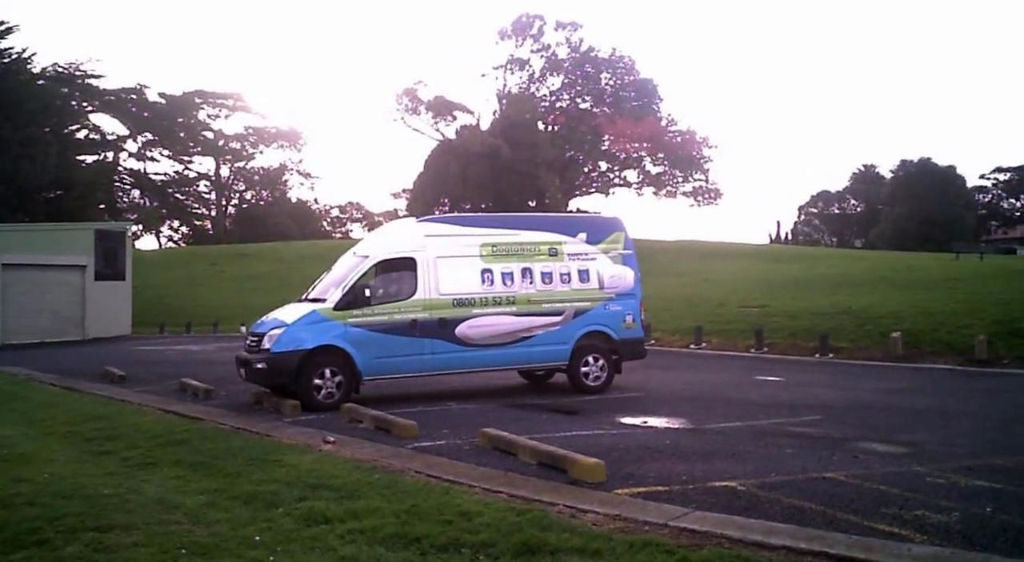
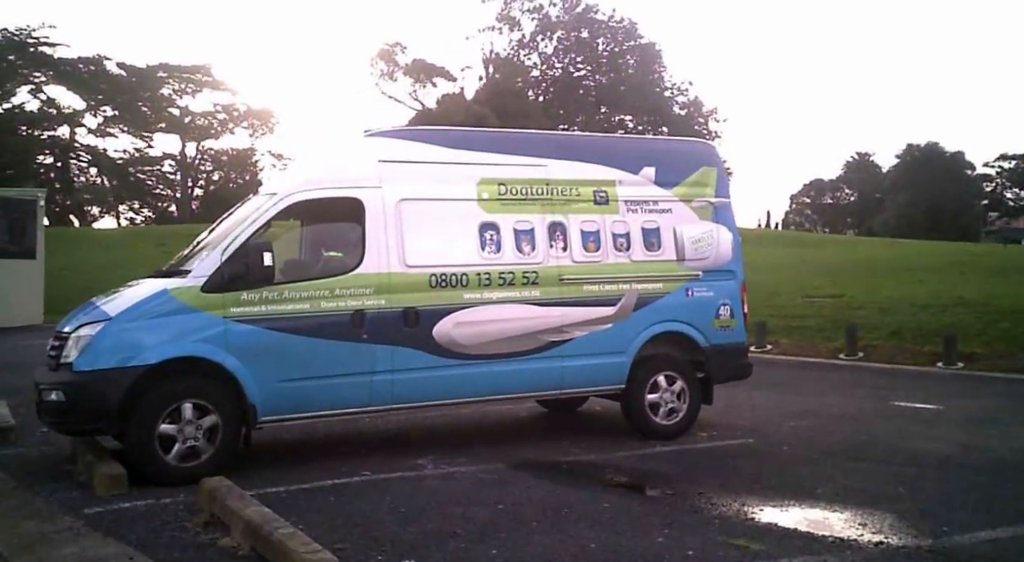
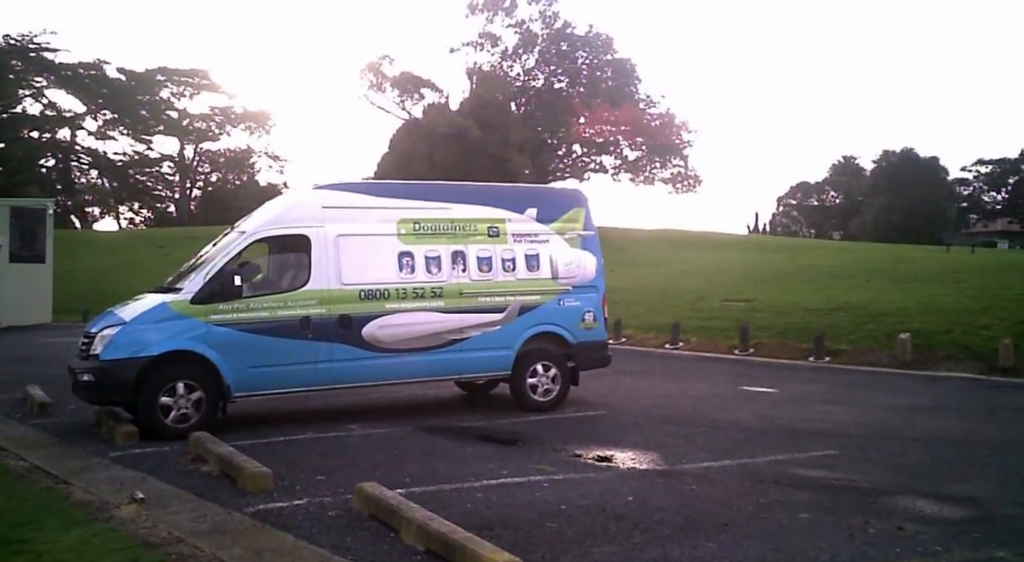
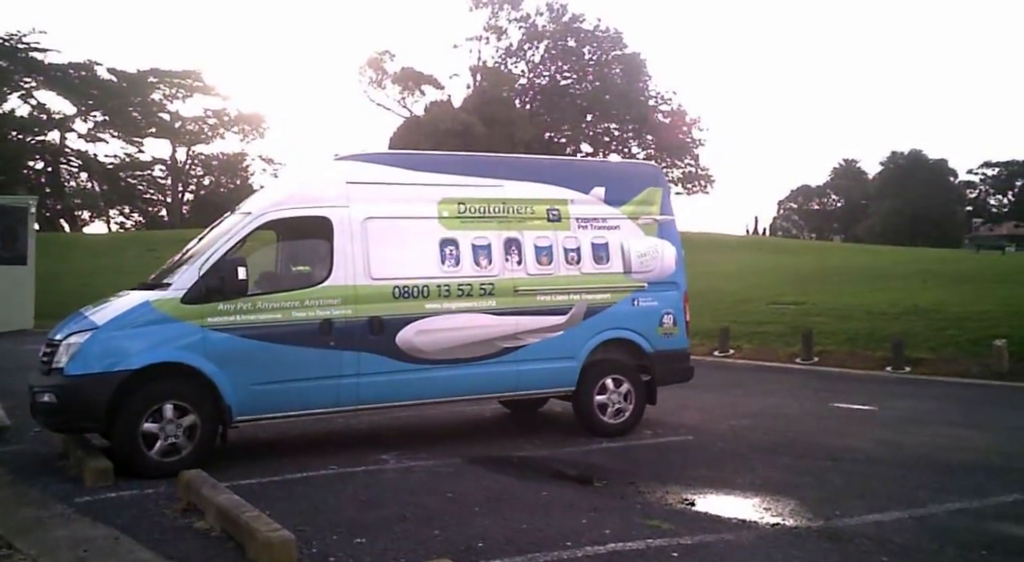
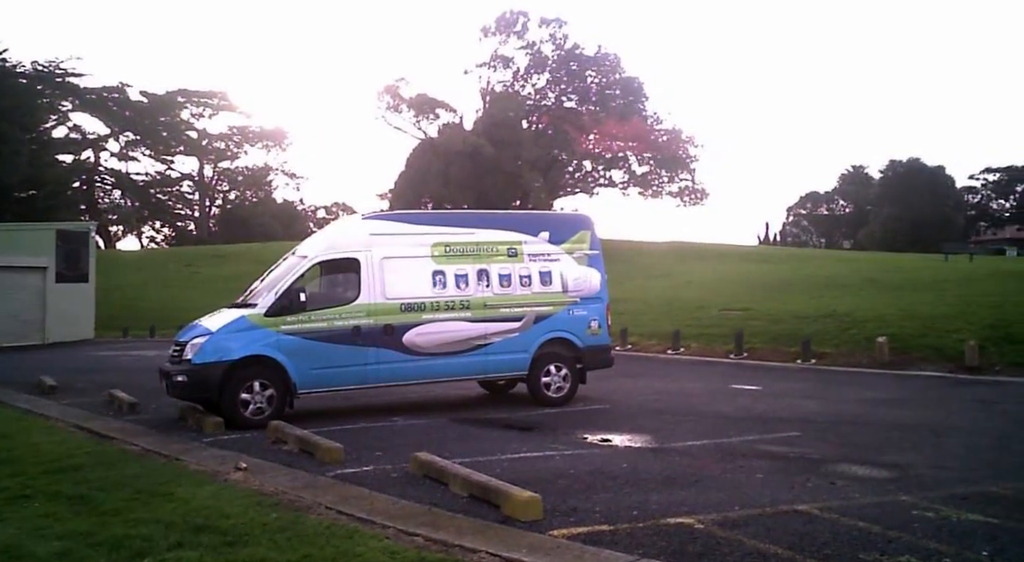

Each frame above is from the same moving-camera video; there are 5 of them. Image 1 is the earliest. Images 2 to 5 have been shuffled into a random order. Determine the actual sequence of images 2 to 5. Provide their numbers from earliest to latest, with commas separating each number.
5, 3, 4, 2
